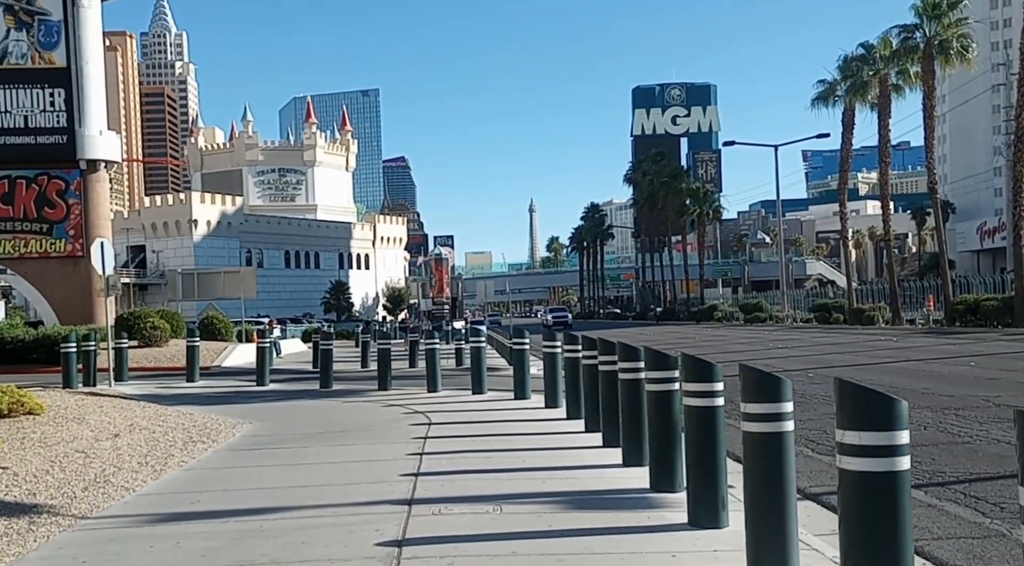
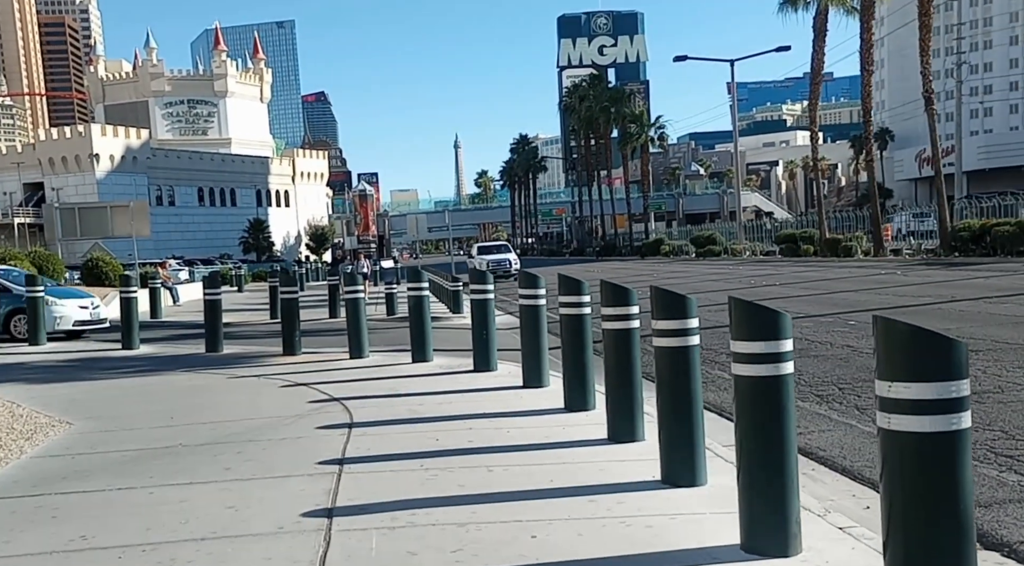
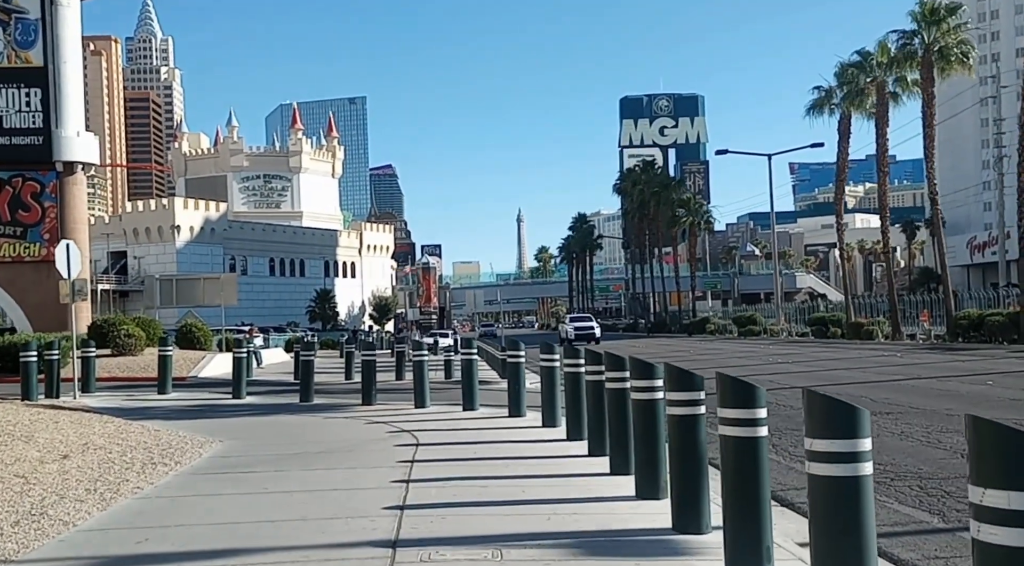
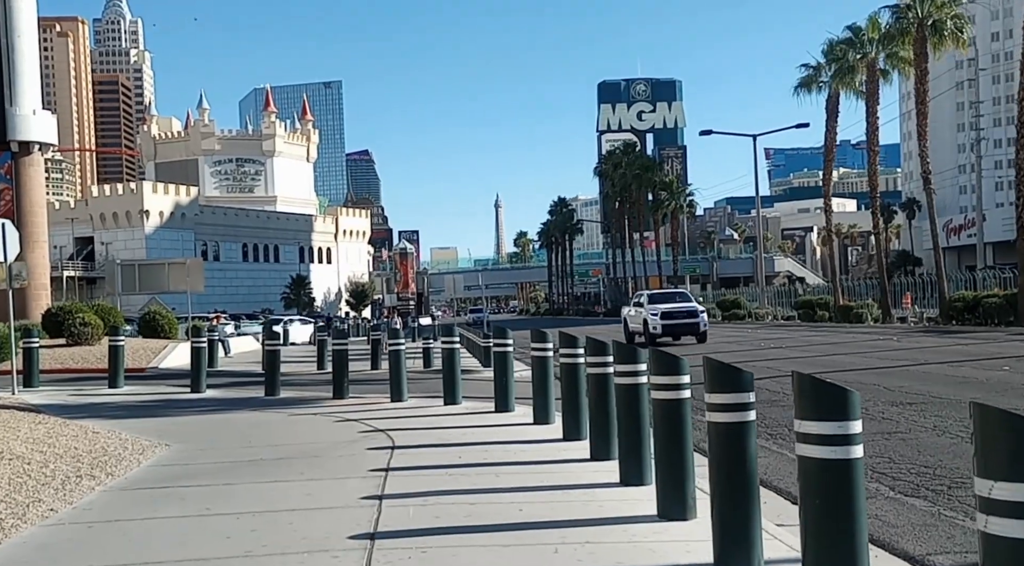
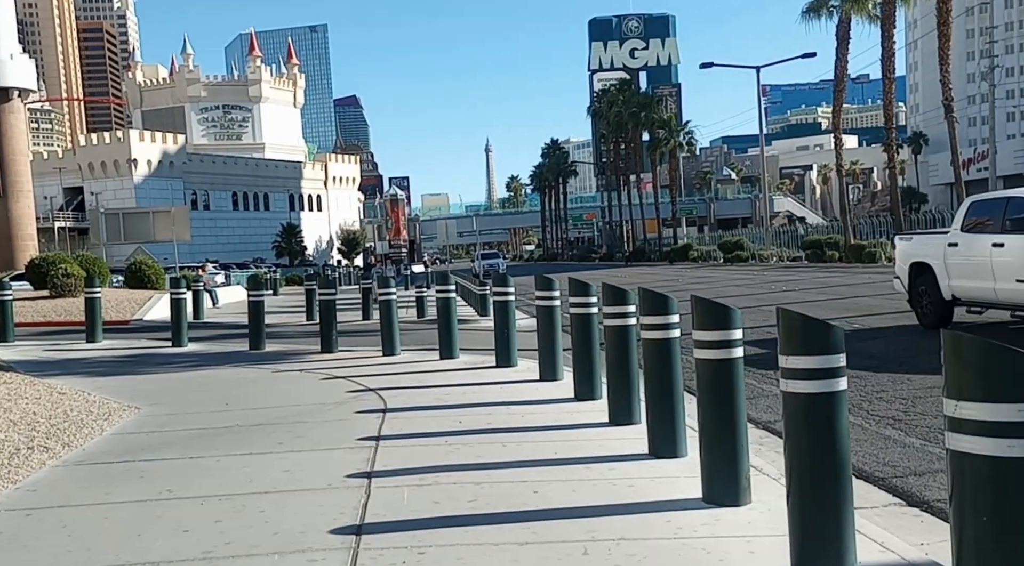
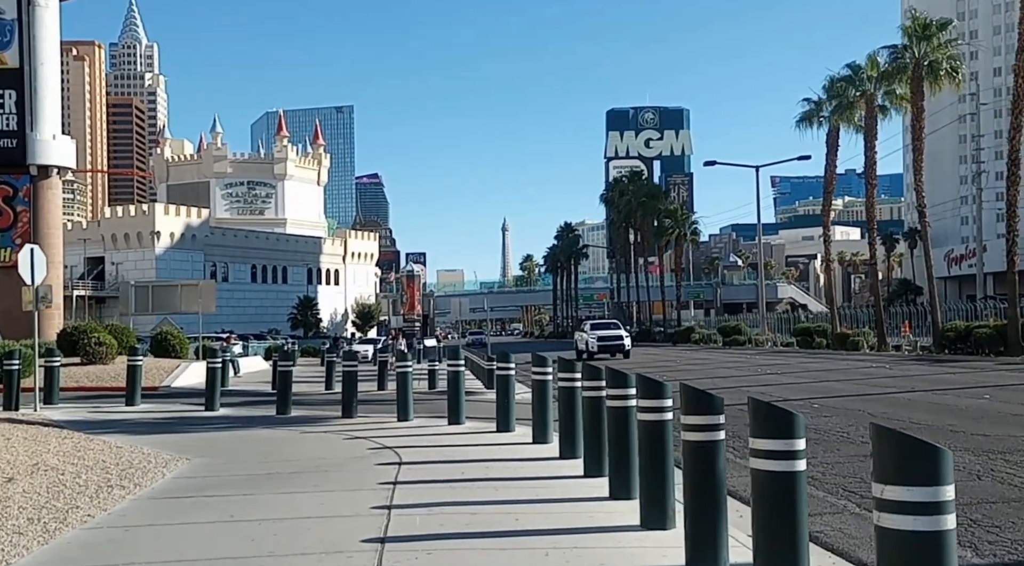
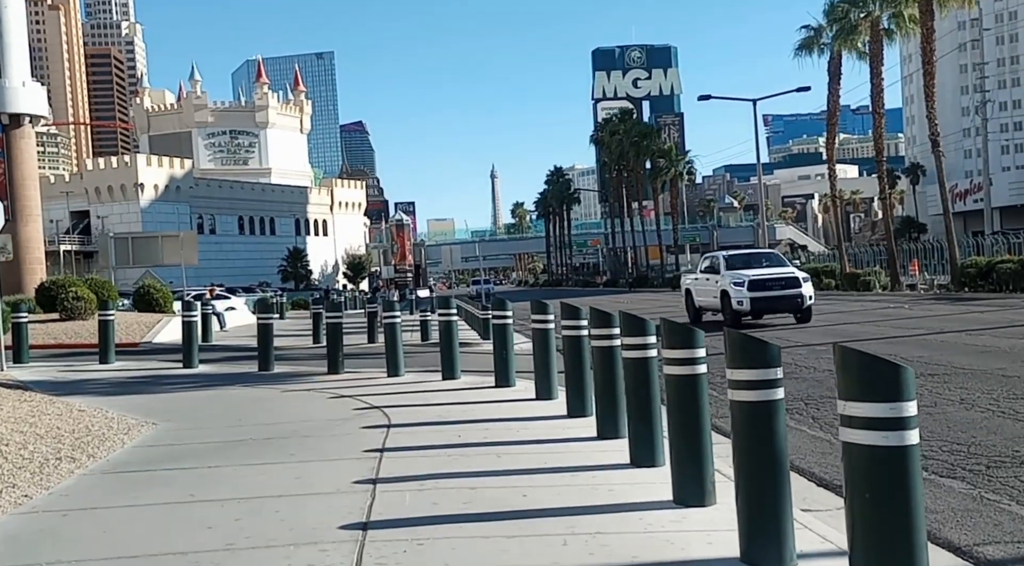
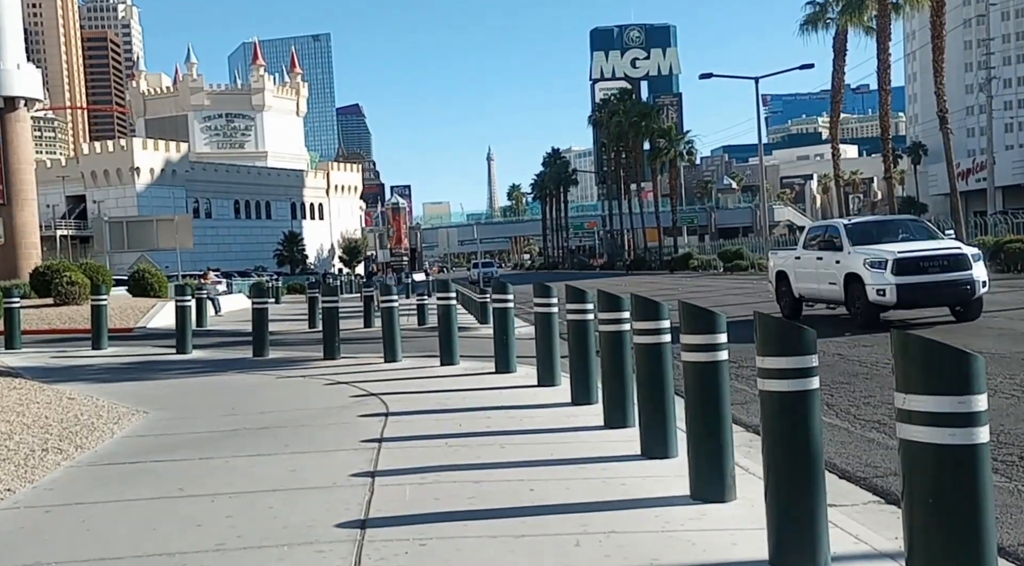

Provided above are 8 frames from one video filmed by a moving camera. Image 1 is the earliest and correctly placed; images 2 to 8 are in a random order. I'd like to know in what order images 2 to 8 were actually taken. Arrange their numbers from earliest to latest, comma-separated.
3, 6, 4, 7, 8, 5, 2
